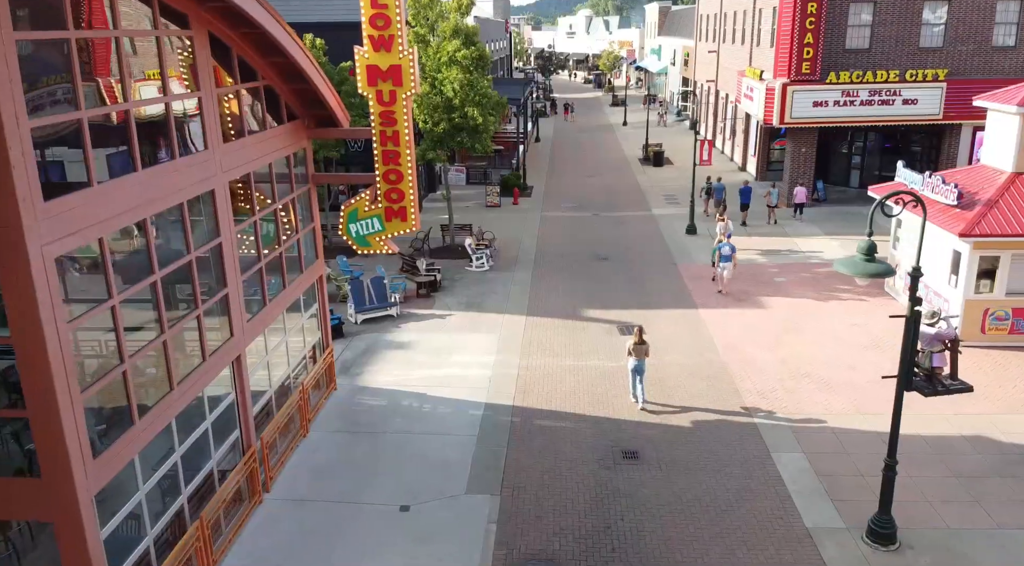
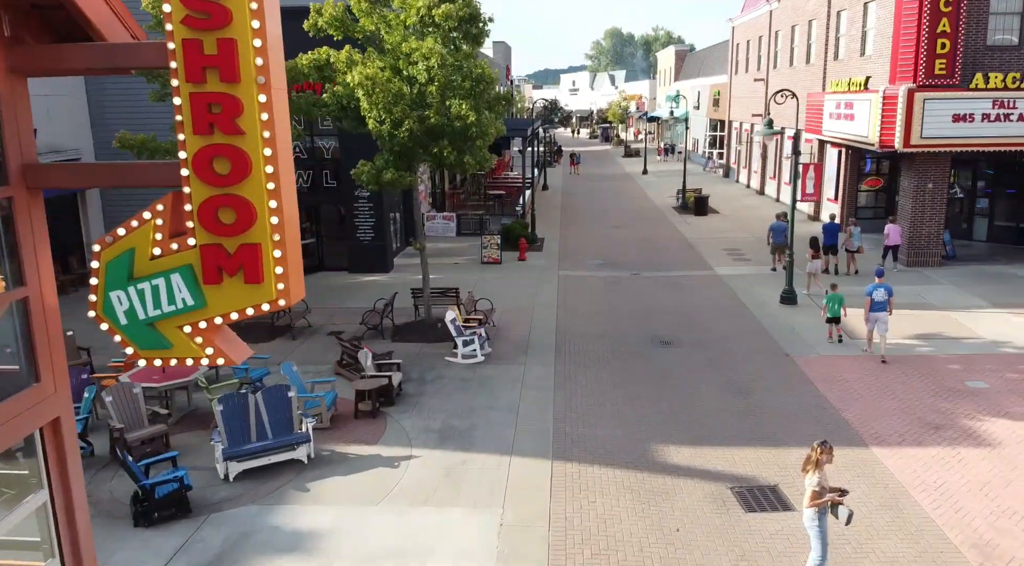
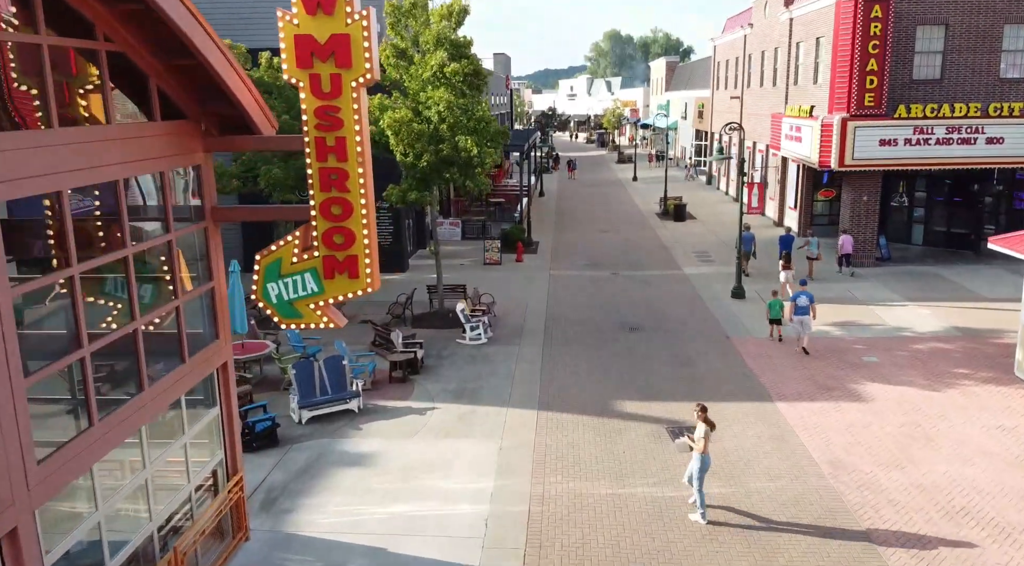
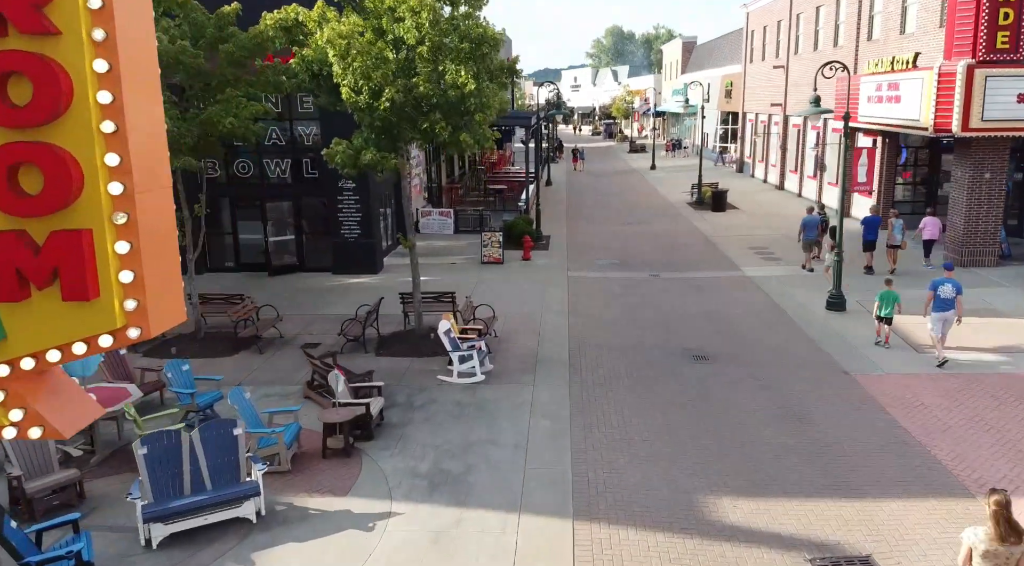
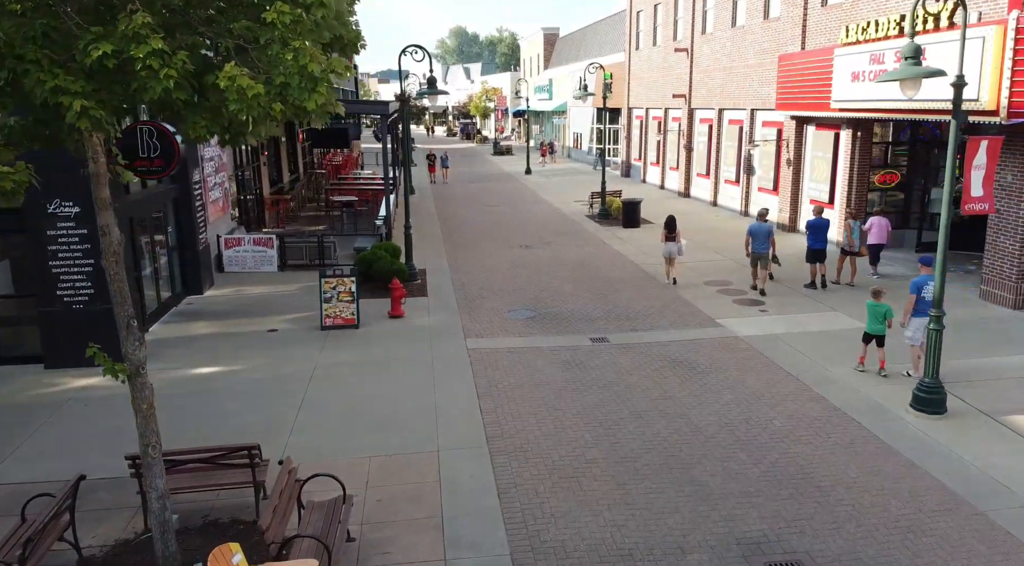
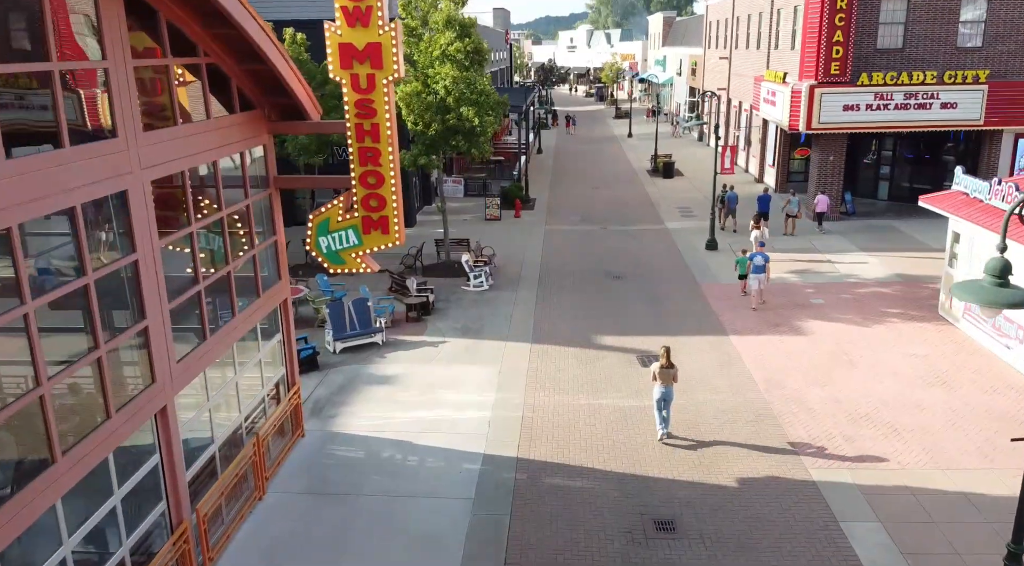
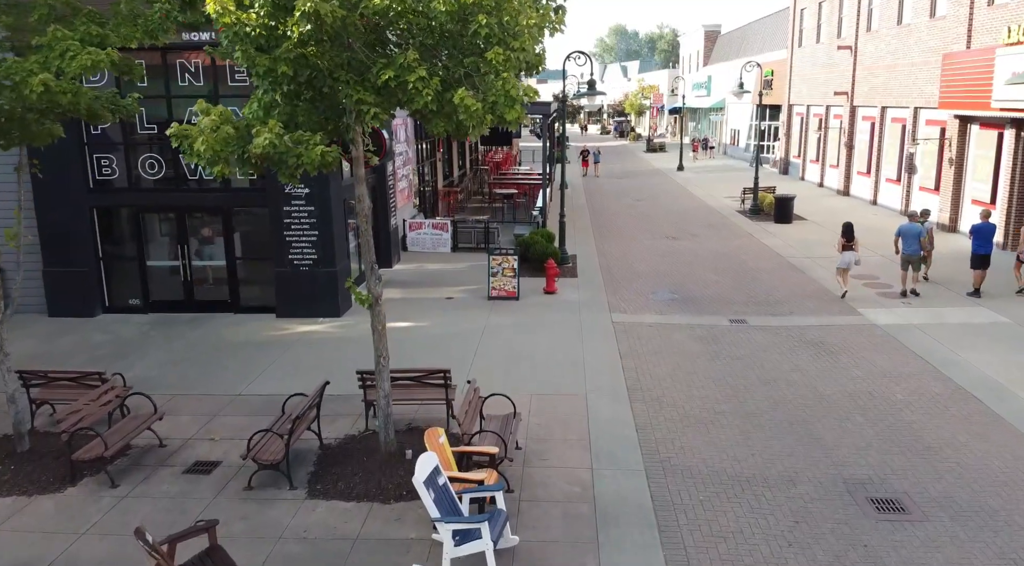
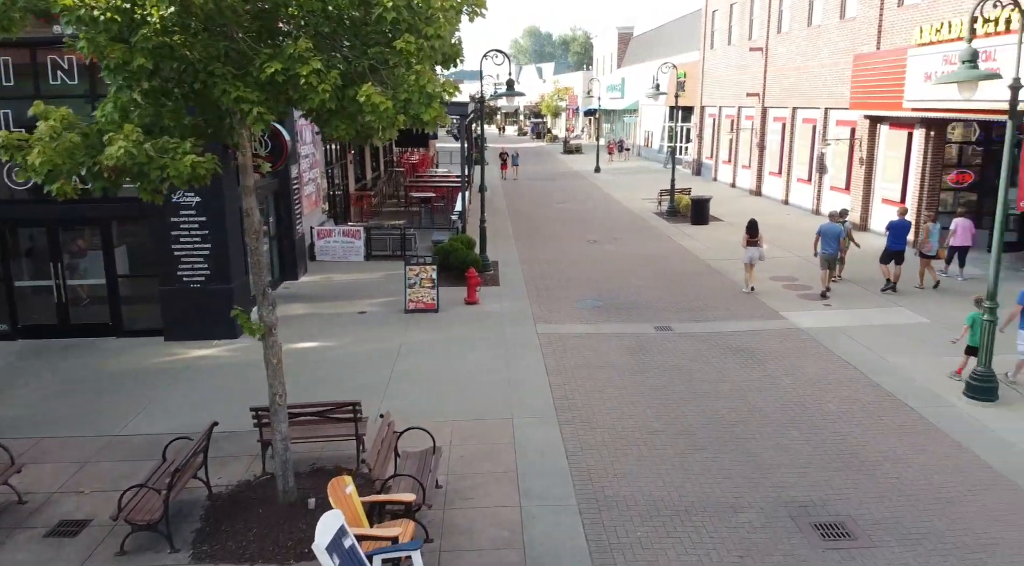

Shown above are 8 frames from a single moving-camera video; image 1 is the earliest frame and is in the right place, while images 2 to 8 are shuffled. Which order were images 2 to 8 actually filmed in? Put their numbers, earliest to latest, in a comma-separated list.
6, 3, 2, 4, 7, 8, 5
